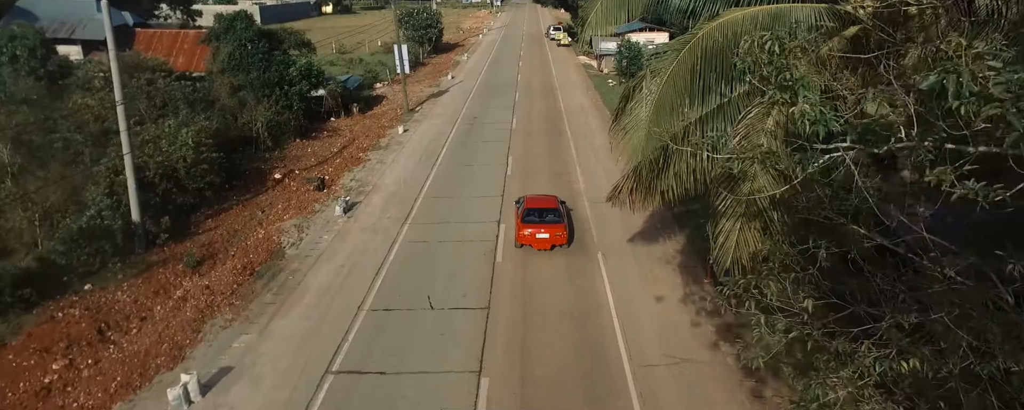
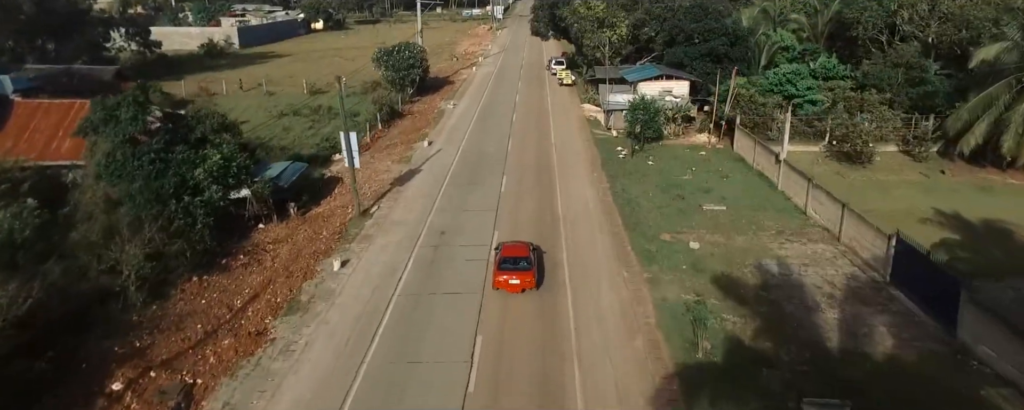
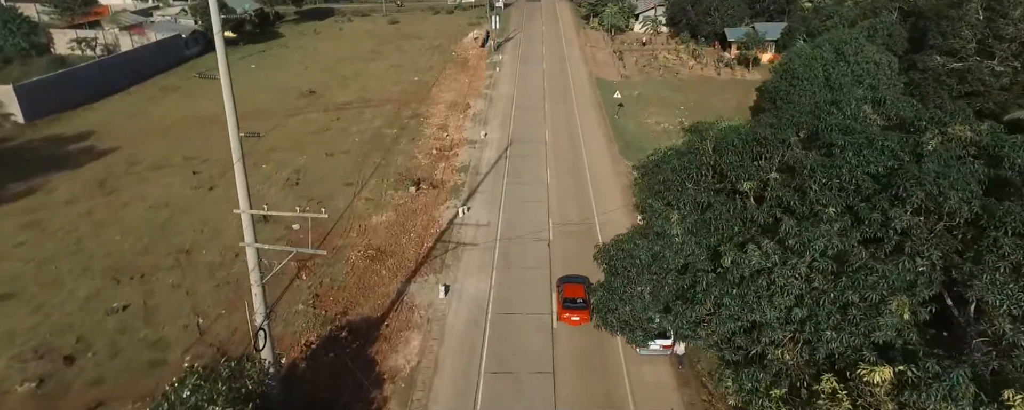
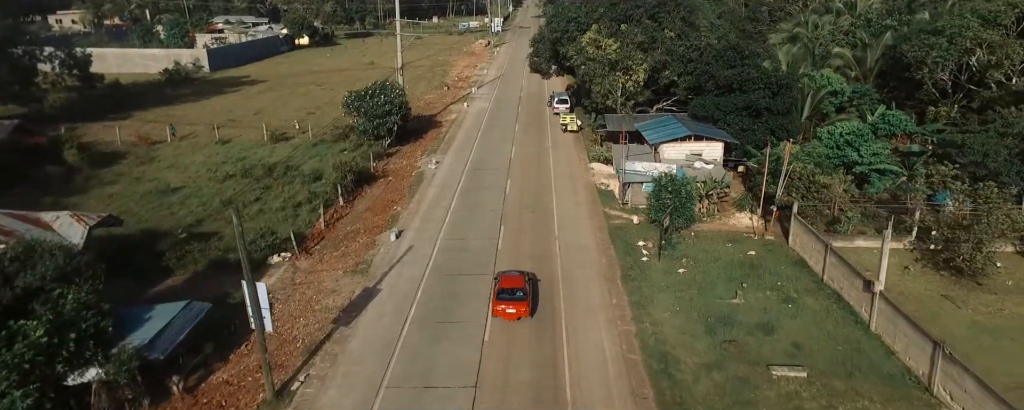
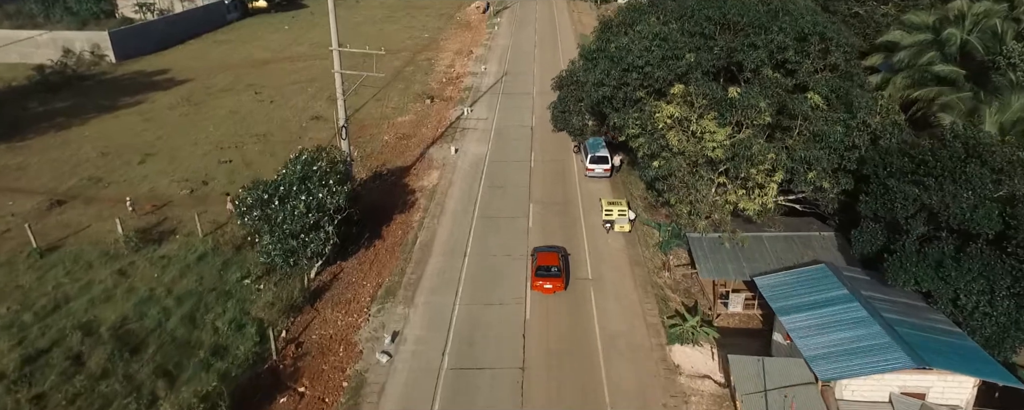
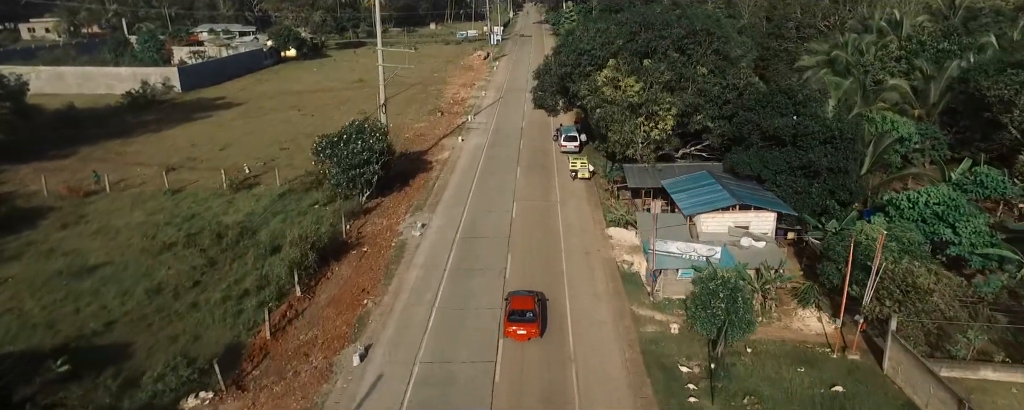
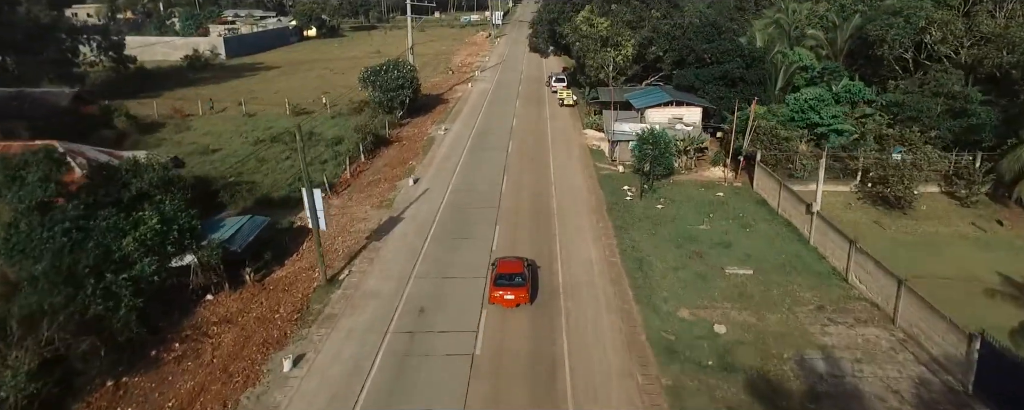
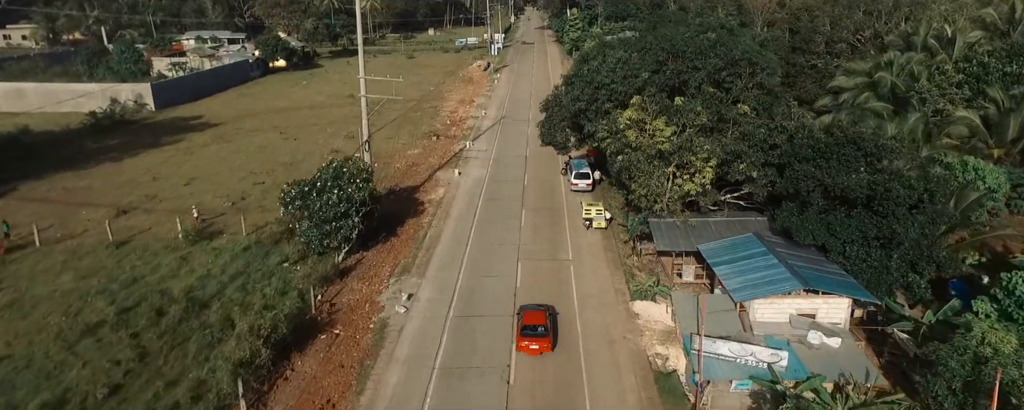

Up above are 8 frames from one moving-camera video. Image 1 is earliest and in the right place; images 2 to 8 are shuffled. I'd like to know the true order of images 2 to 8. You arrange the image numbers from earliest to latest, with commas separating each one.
2, 7, 4, 6, 8, 5, 3
